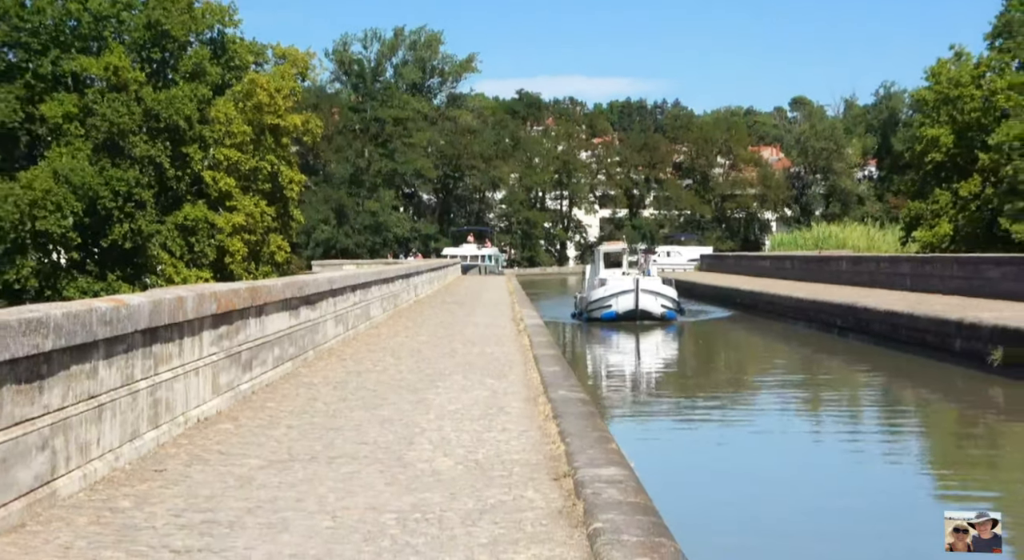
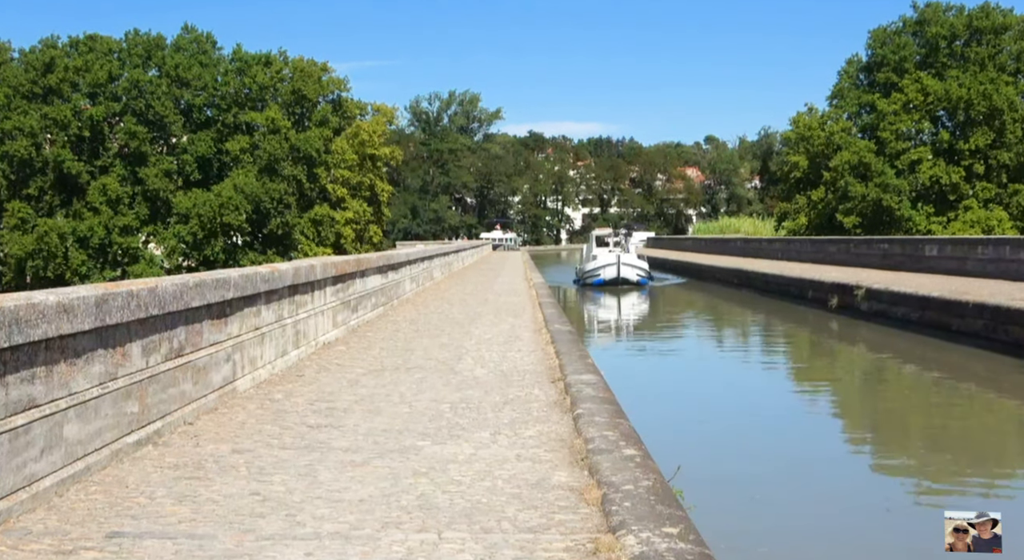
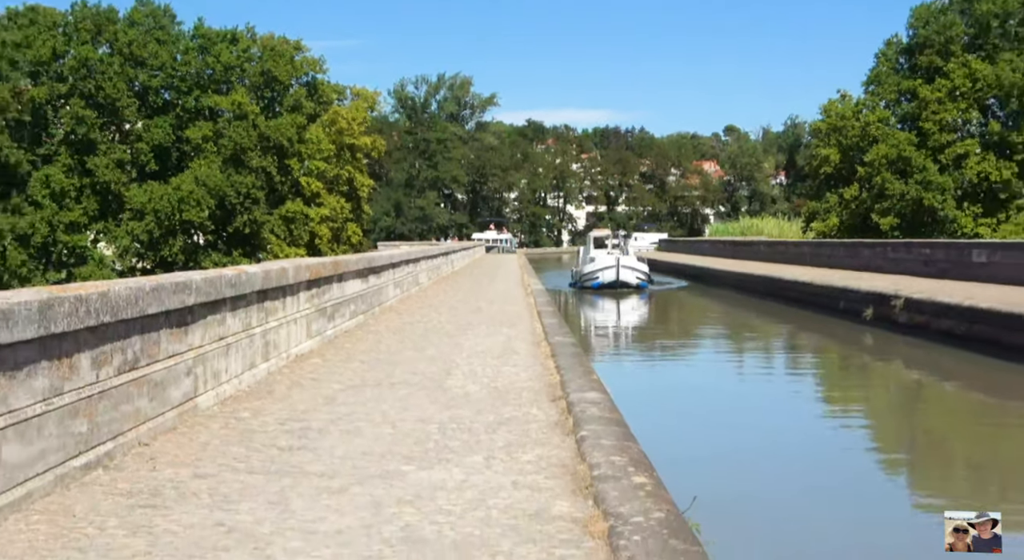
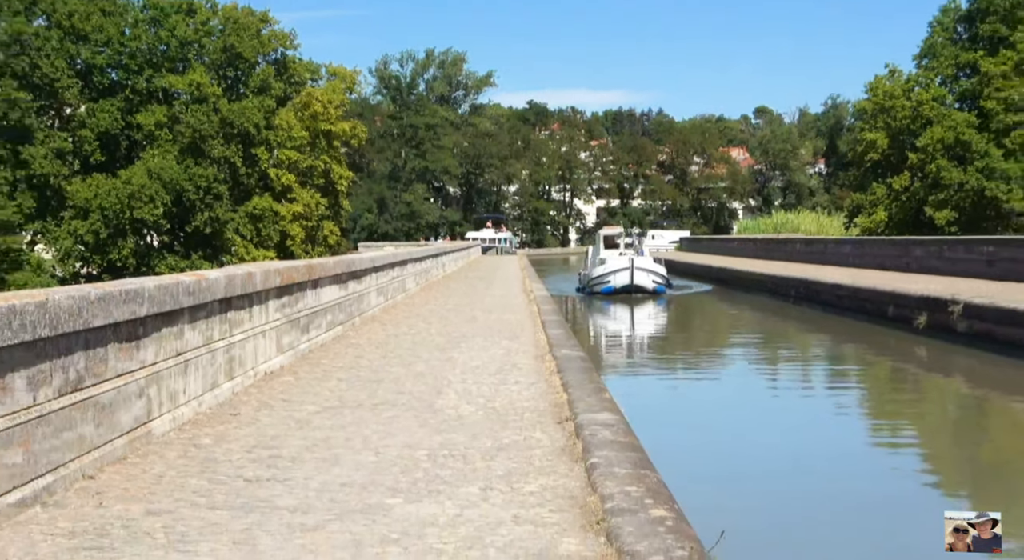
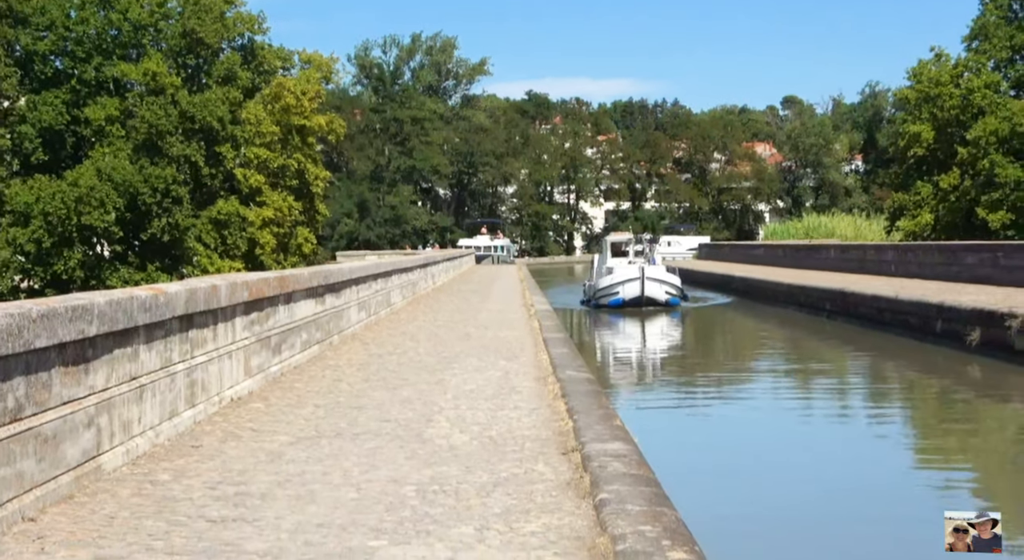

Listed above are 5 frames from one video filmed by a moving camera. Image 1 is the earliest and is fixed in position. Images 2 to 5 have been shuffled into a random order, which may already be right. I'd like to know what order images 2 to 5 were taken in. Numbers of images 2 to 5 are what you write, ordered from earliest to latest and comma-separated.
5, 4, 3, 2
